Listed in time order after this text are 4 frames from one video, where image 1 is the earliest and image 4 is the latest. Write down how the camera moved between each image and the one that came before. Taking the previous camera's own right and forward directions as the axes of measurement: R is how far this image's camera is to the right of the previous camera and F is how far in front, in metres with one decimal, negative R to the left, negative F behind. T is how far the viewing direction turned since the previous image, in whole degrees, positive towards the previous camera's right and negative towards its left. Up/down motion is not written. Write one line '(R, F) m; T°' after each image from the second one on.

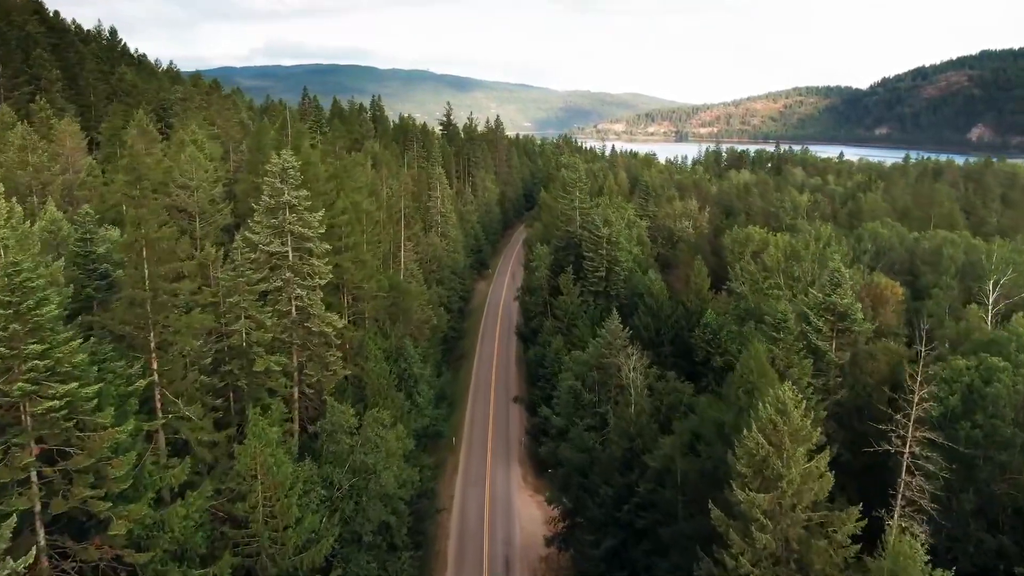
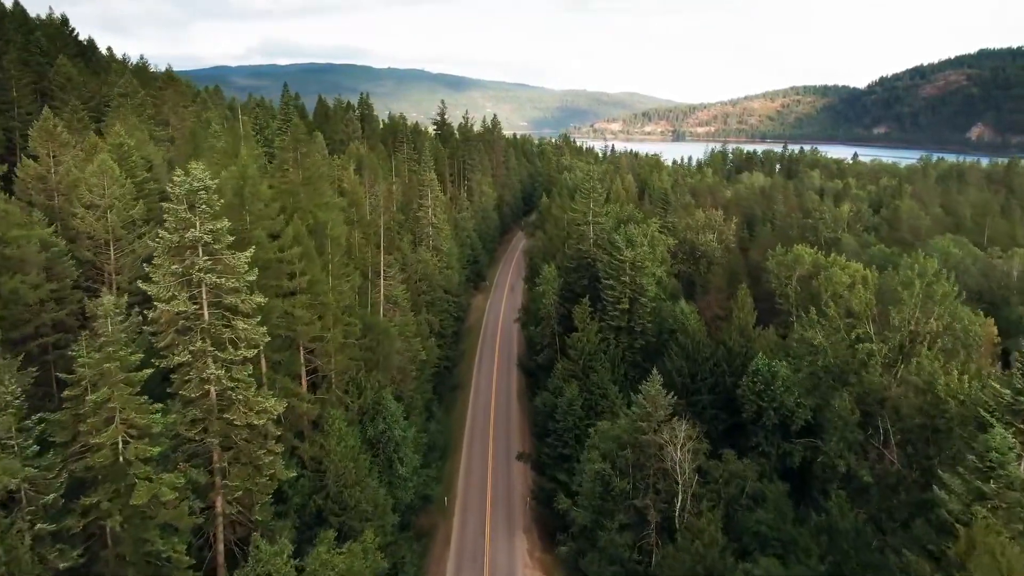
(-0.5, +10.4) m; 0°
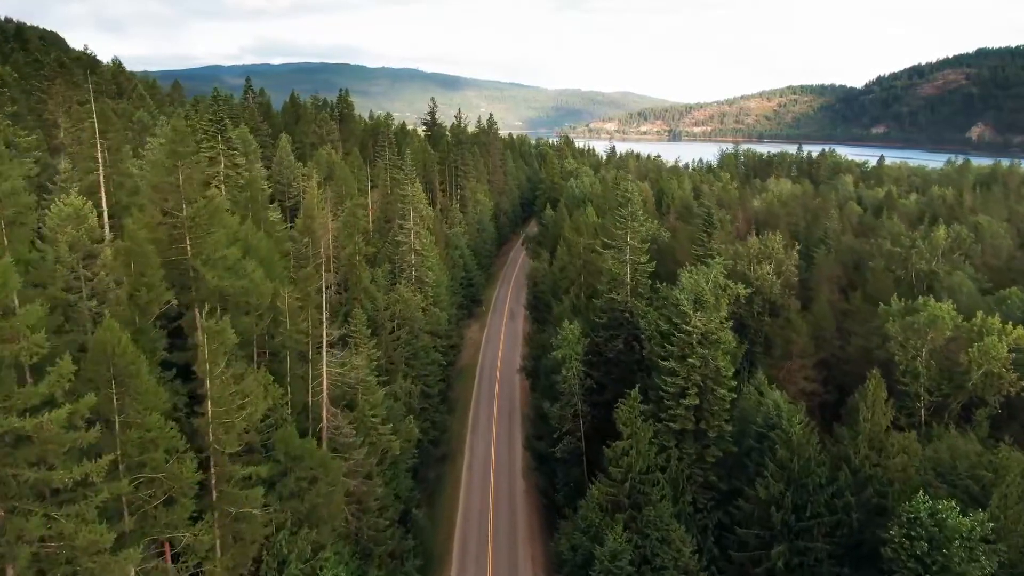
(-0.7, +16.4) m; 0°
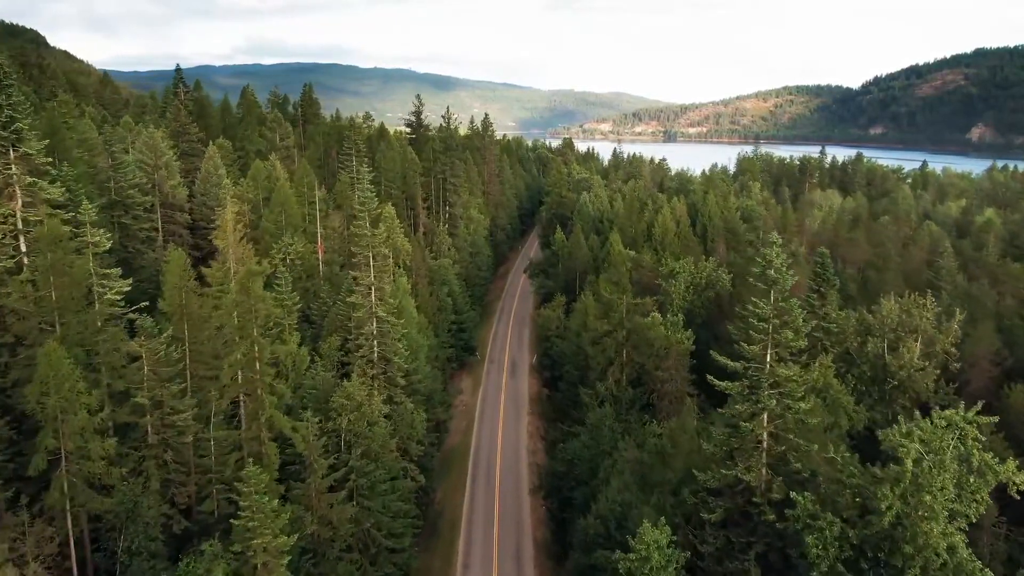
(-0.9, +21.3) m; 0°
